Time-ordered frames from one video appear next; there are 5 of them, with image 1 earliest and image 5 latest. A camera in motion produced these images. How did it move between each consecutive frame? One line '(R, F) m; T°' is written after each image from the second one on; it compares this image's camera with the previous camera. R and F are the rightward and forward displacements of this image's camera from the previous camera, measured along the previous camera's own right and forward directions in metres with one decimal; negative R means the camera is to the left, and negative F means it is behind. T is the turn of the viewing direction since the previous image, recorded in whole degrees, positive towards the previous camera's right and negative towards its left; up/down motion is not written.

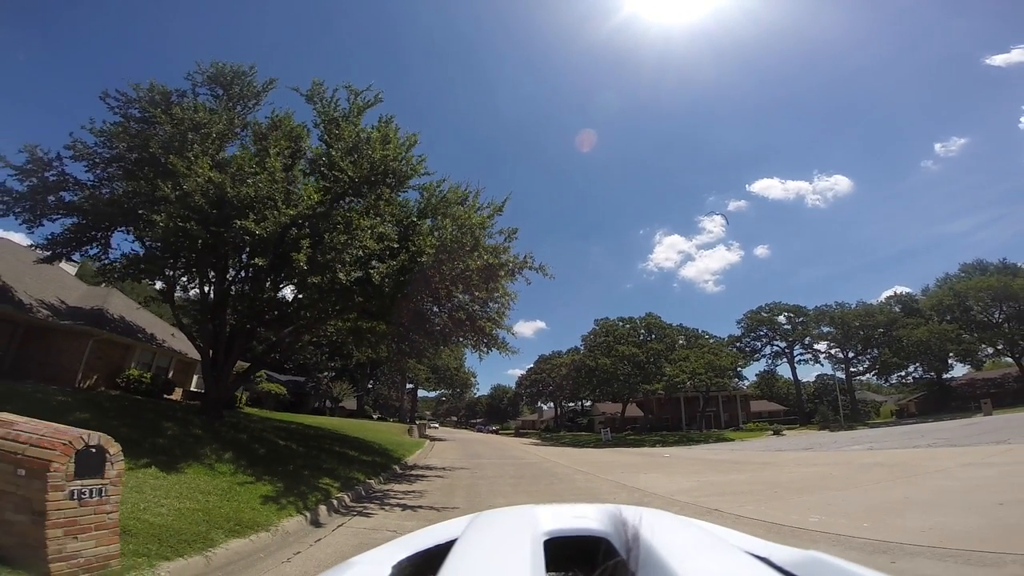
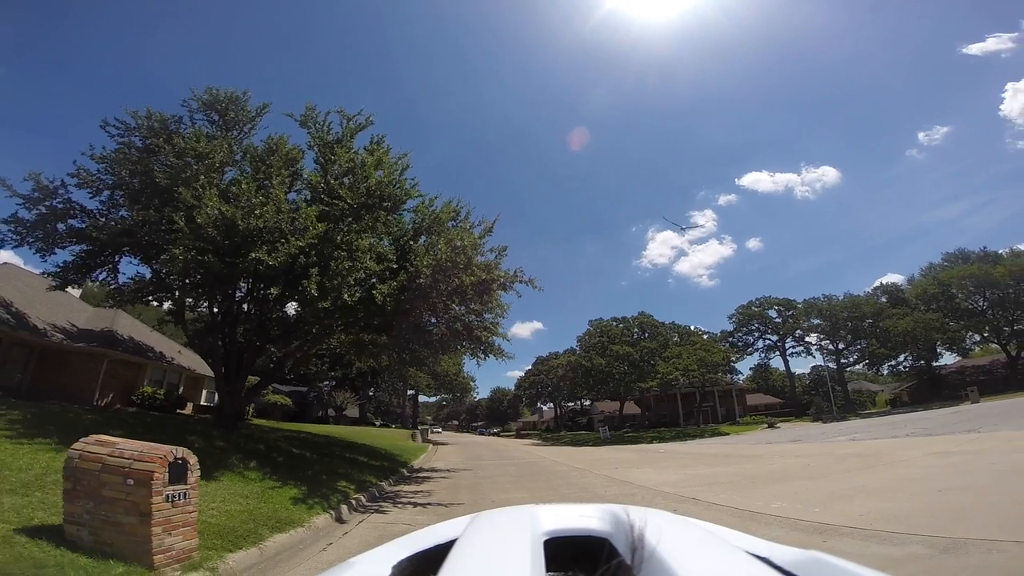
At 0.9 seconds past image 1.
(+0.1, -0.9) m; 0°
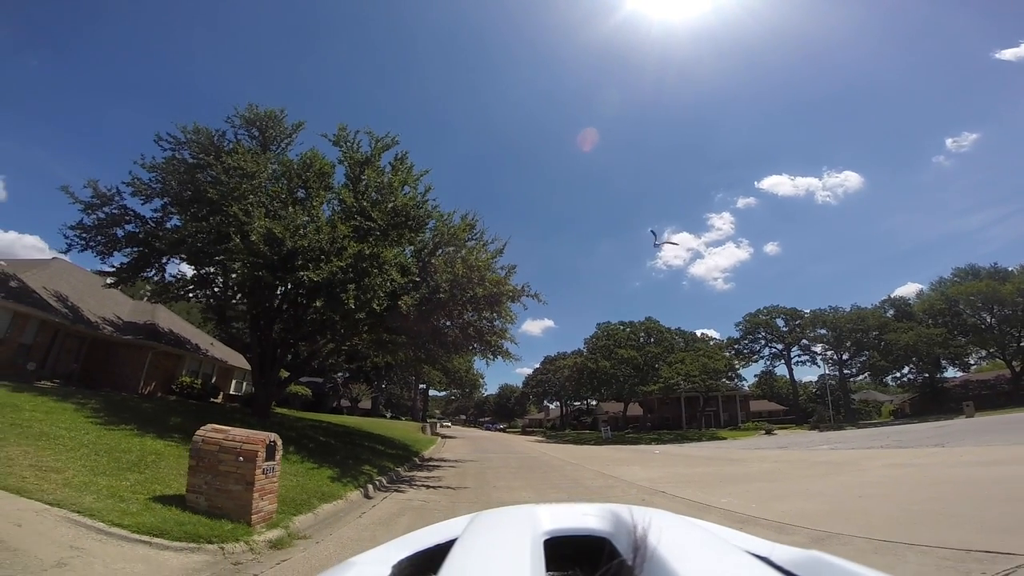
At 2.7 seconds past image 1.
(+0.2, -1.5) m; -1°
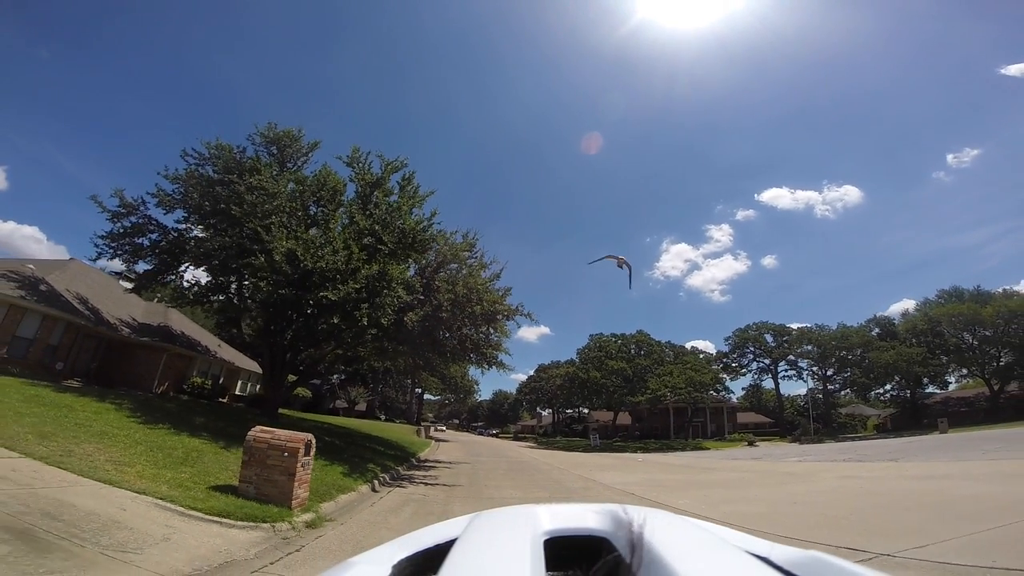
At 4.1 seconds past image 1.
(+0.1, -1.4) m; 0°
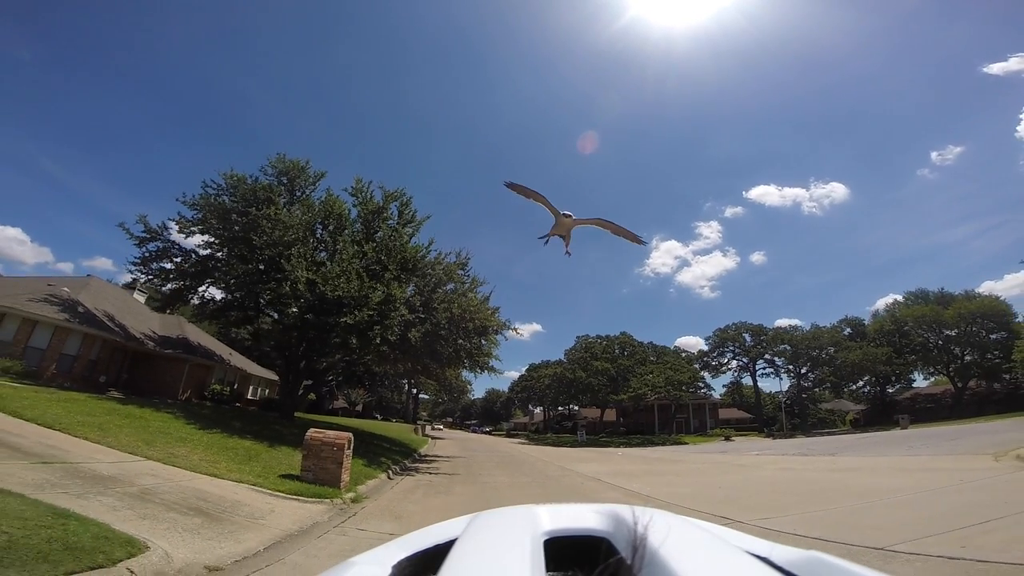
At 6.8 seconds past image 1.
(+0.1, -2.4) m; +1°
